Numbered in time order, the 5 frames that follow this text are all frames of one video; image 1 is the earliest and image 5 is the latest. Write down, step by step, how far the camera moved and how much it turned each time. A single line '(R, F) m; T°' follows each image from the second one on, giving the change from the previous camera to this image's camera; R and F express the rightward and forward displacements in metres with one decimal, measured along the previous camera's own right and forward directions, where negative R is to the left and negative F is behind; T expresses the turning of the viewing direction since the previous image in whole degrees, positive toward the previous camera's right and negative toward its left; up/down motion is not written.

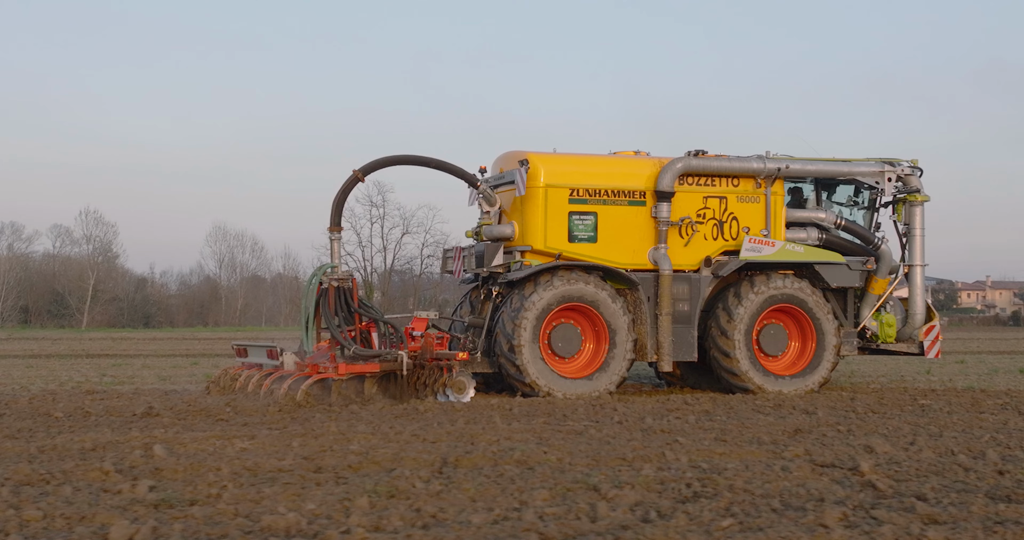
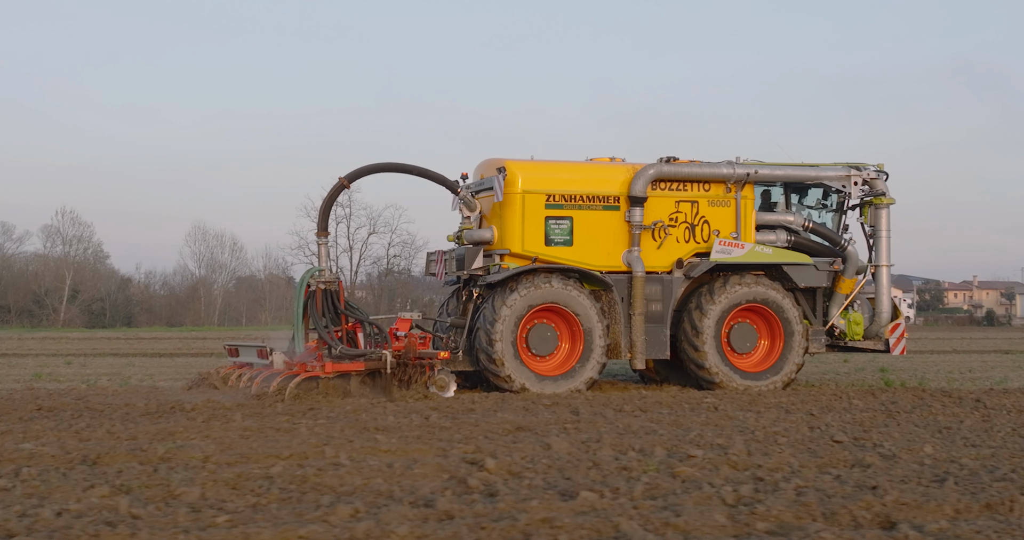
(+0.3, -1.0) m; 0°
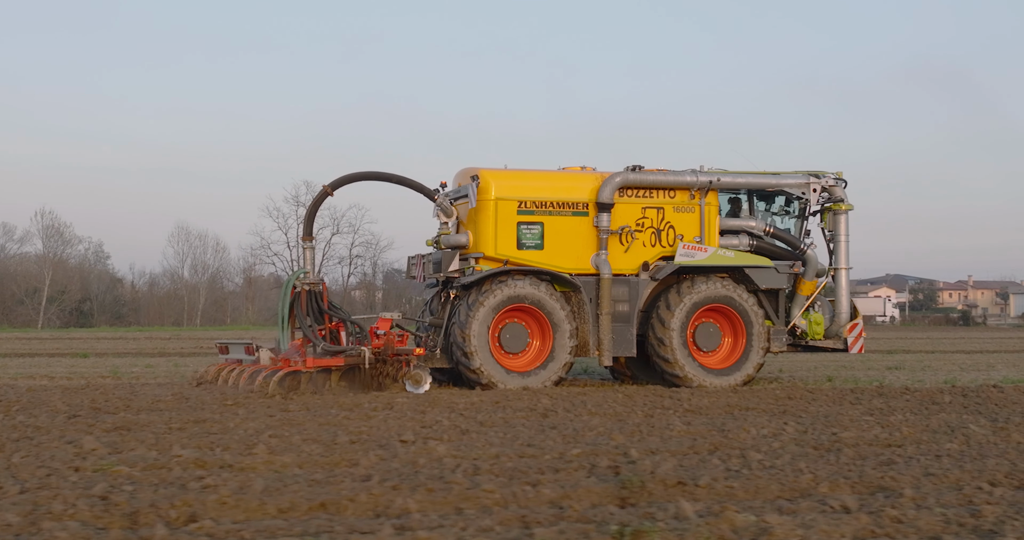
(+0.4, -1.4) m; +1°
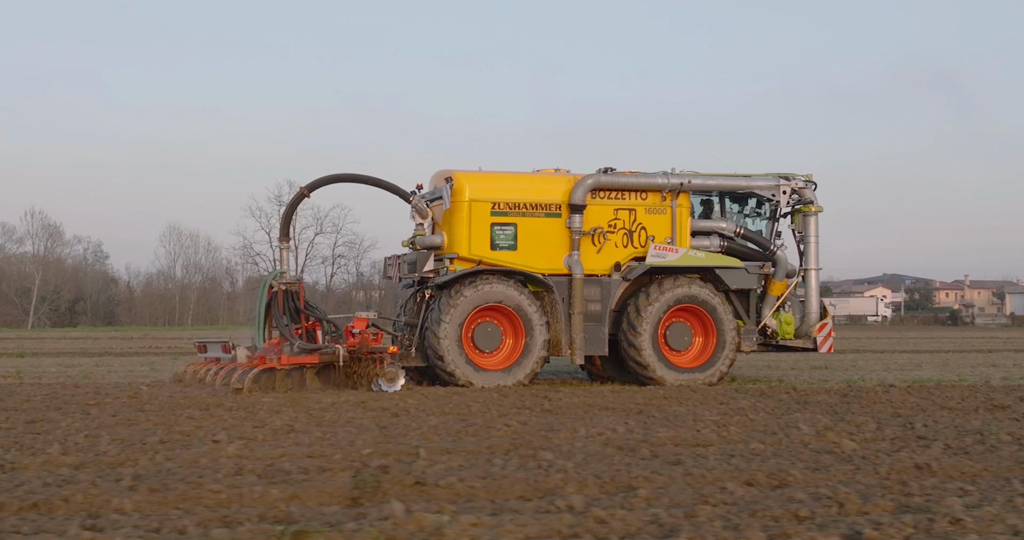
(+0.6, 0.0) m; 0°
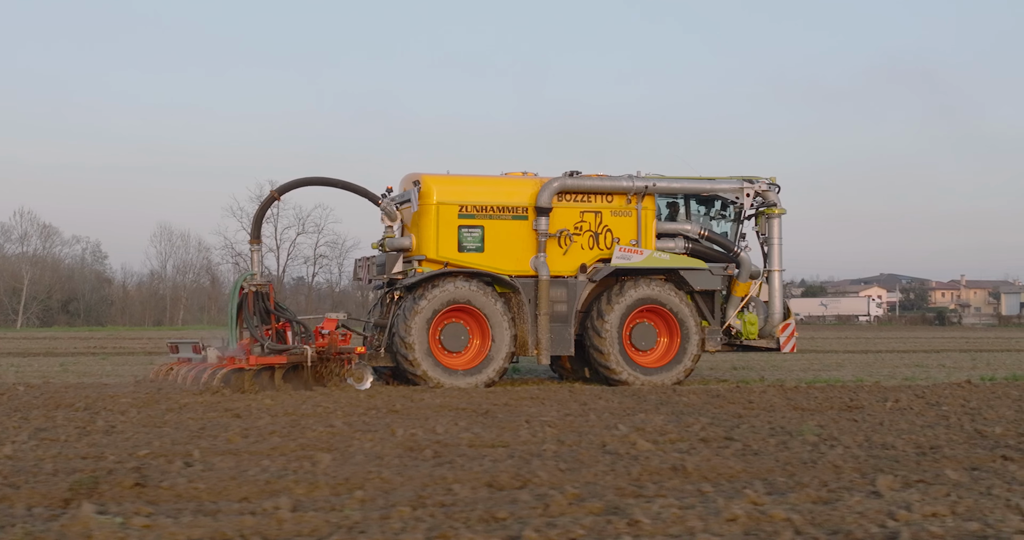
(+0.6, 0.0) m; +1°
